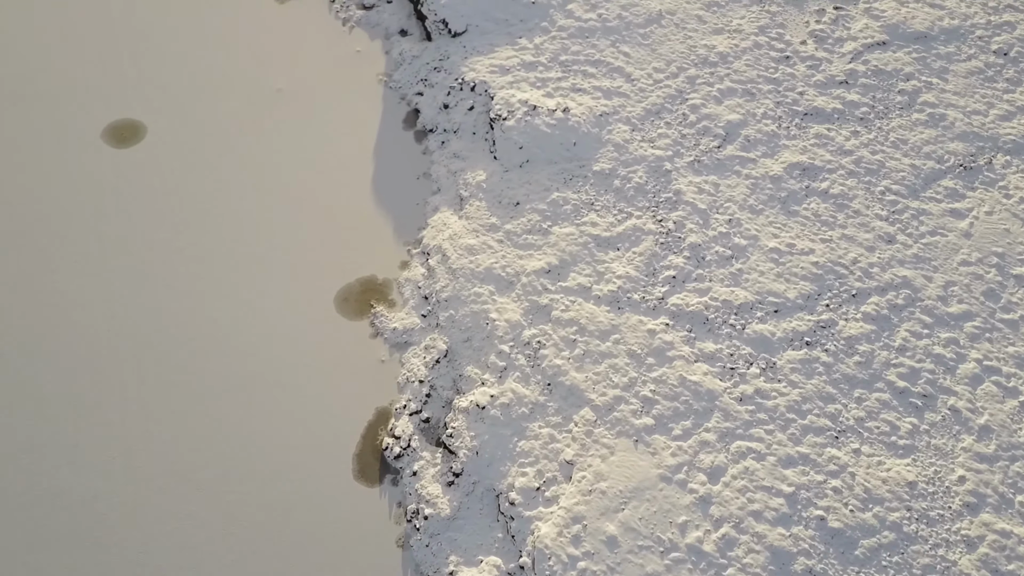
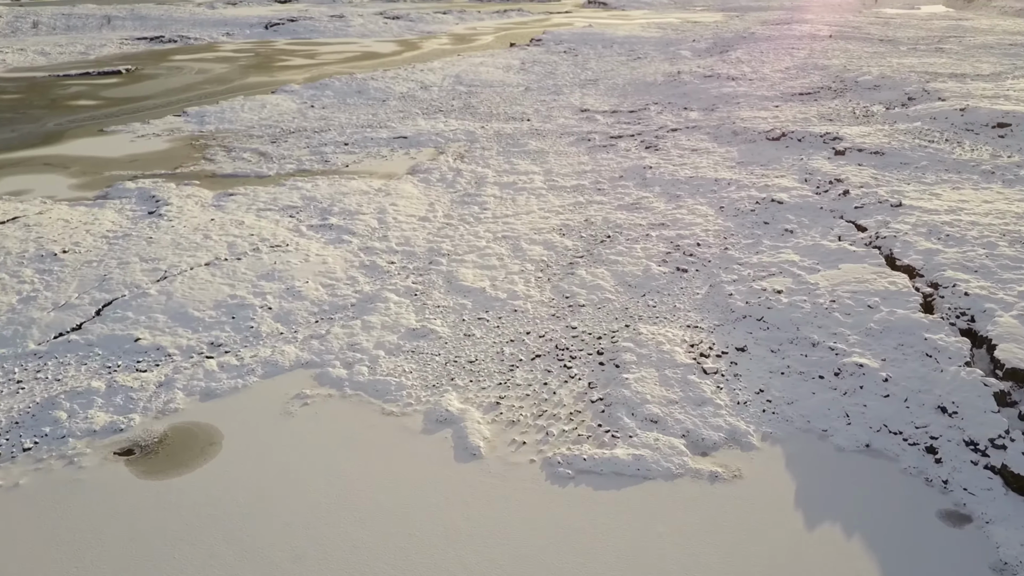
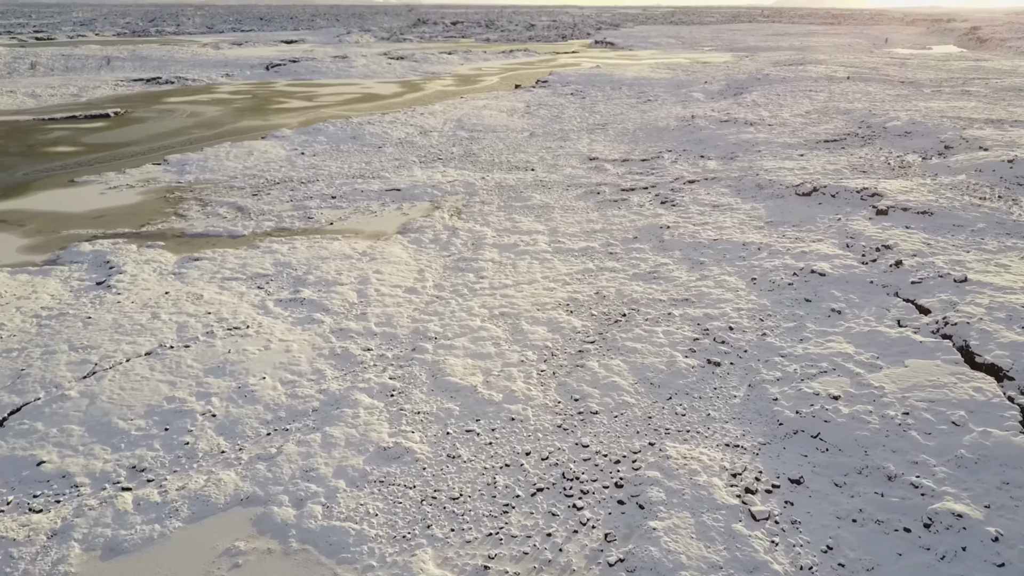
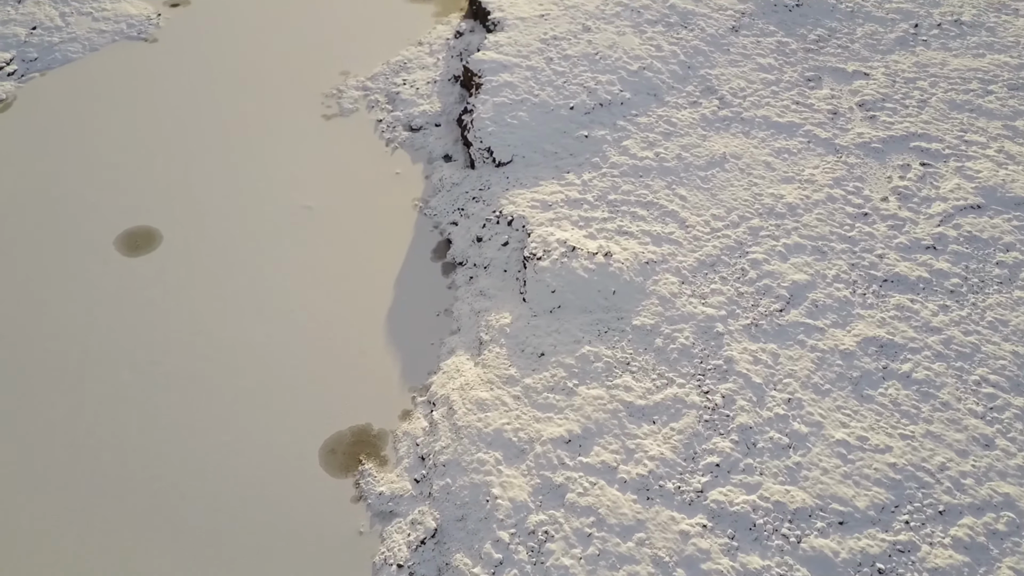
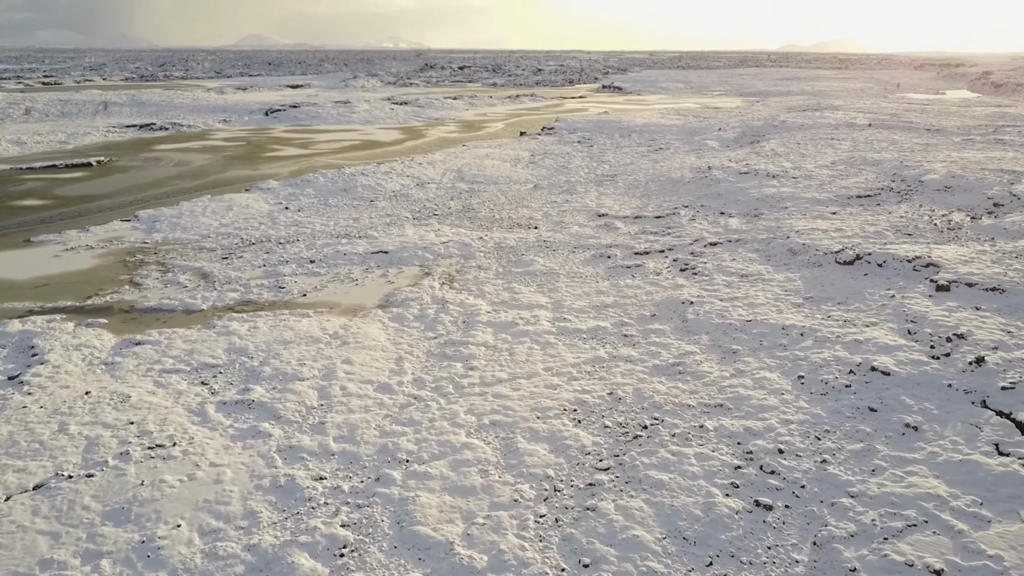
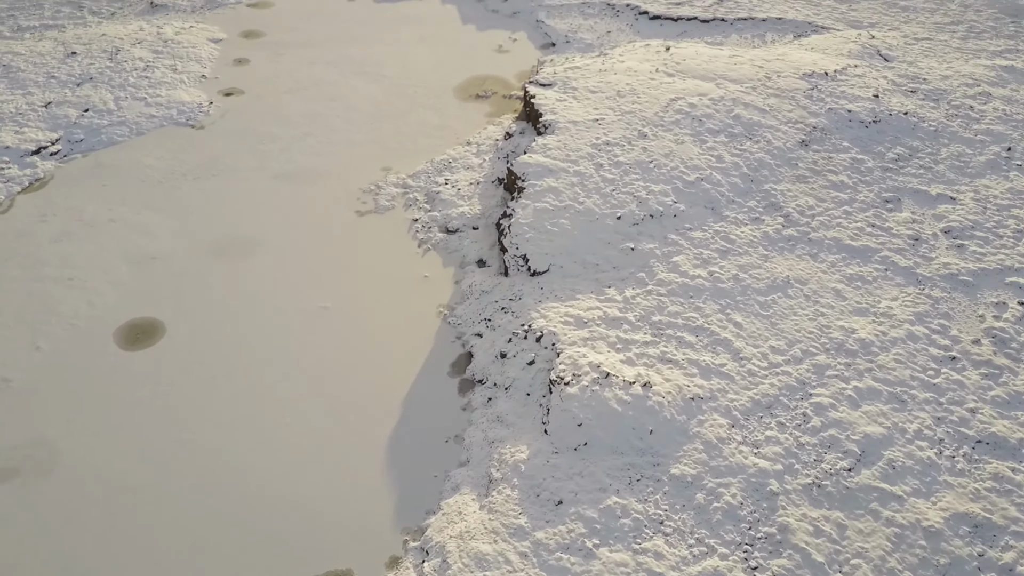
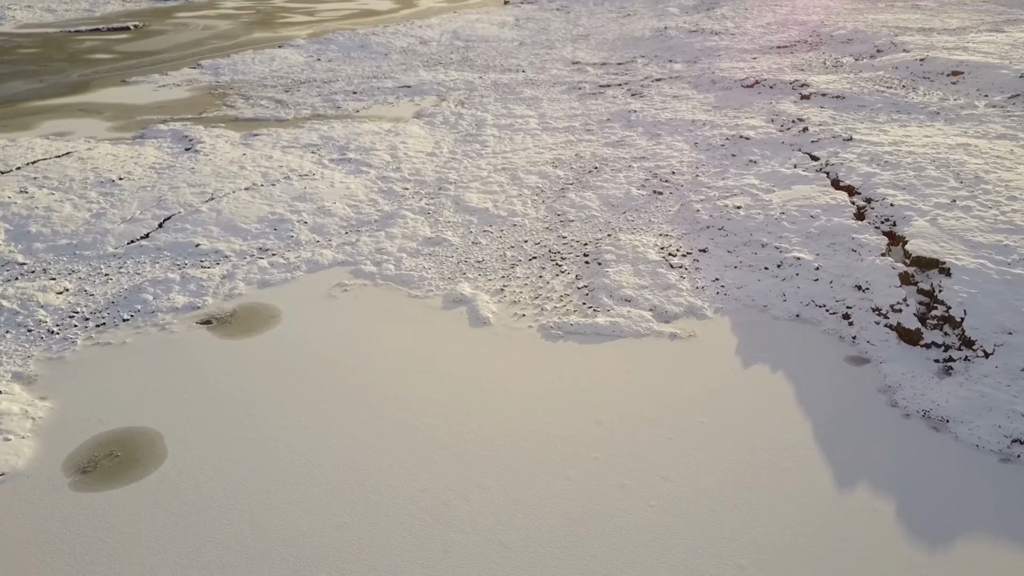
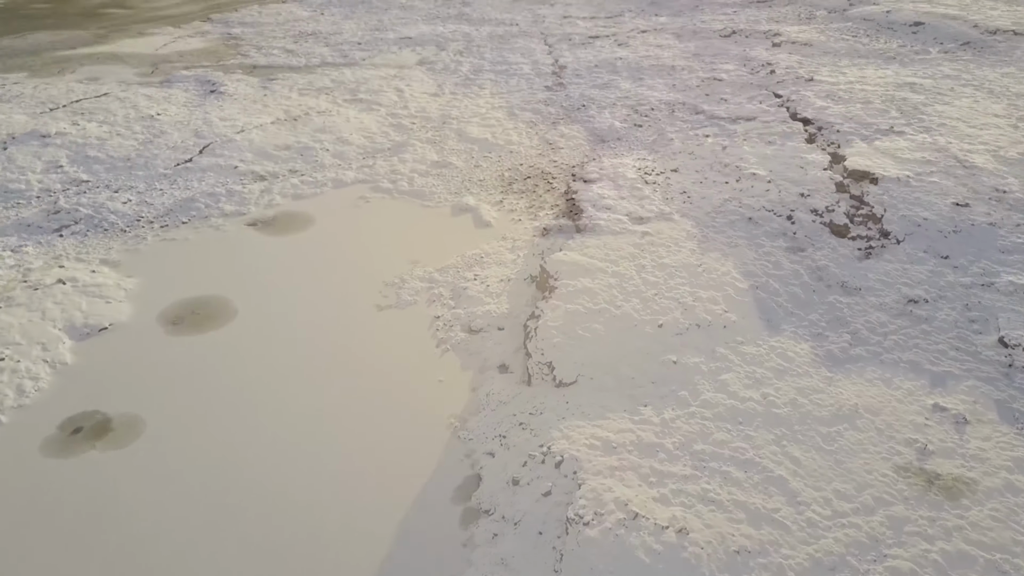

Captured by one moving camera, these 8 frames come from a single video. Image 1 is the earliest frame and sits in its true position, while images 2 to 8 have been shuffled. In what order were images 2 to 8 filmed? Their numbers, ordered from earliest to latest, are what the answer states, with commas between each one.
4, 6, 8, 7, 2, 3, 5
